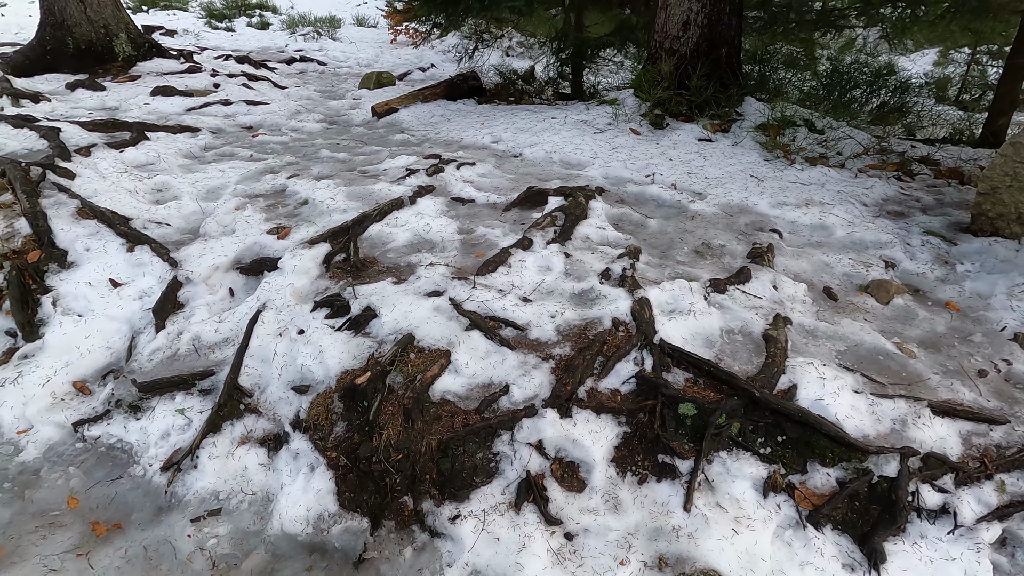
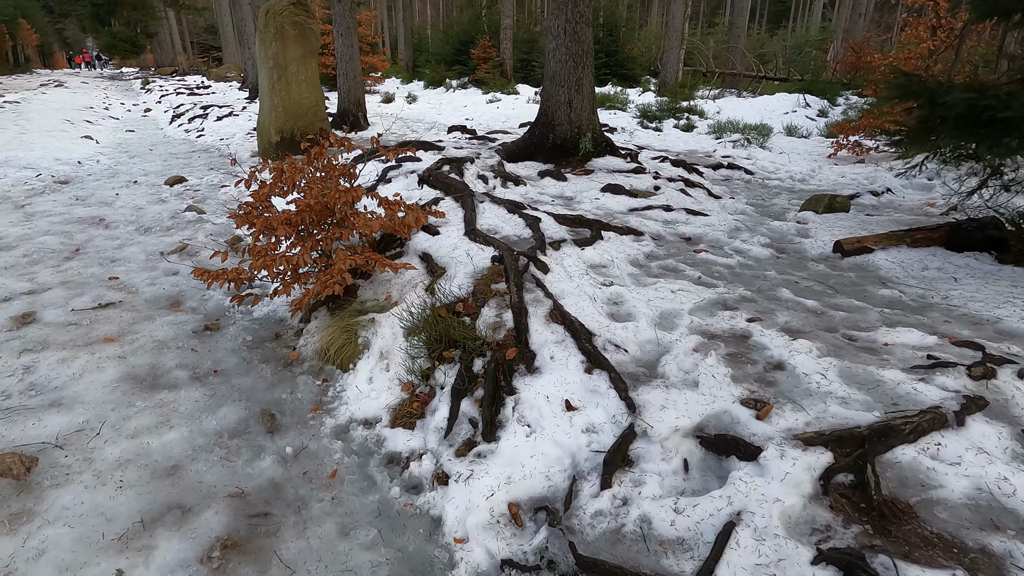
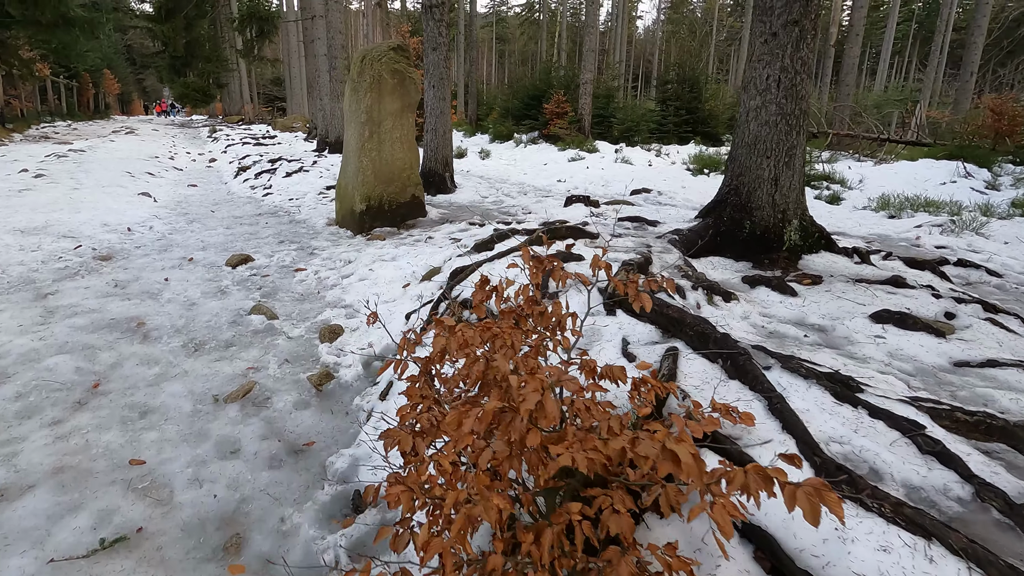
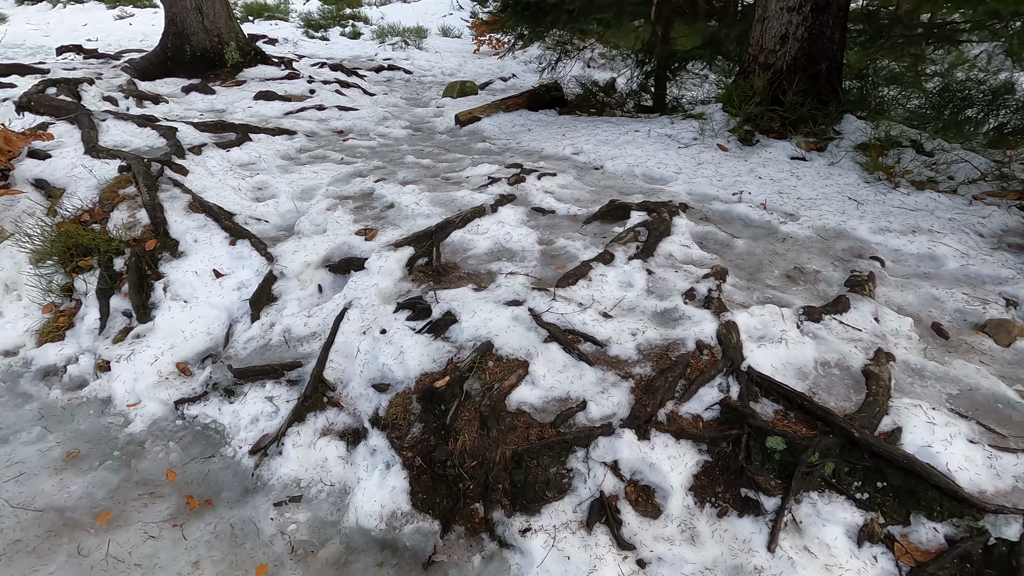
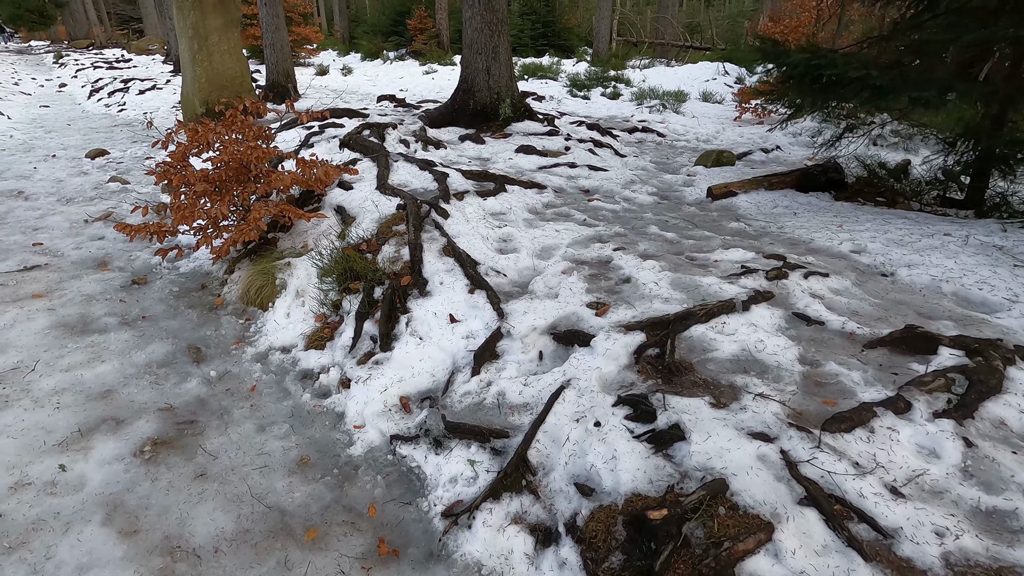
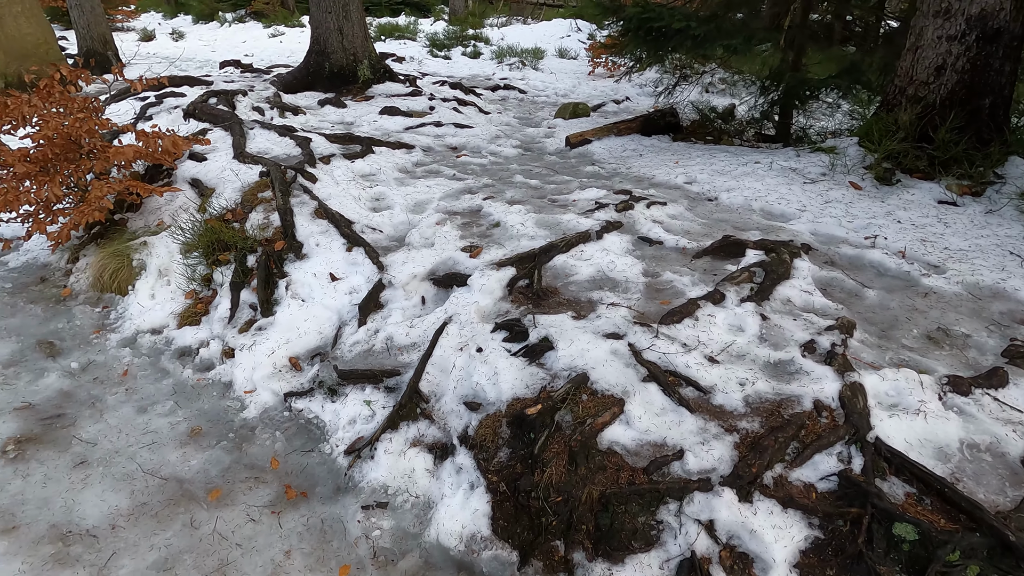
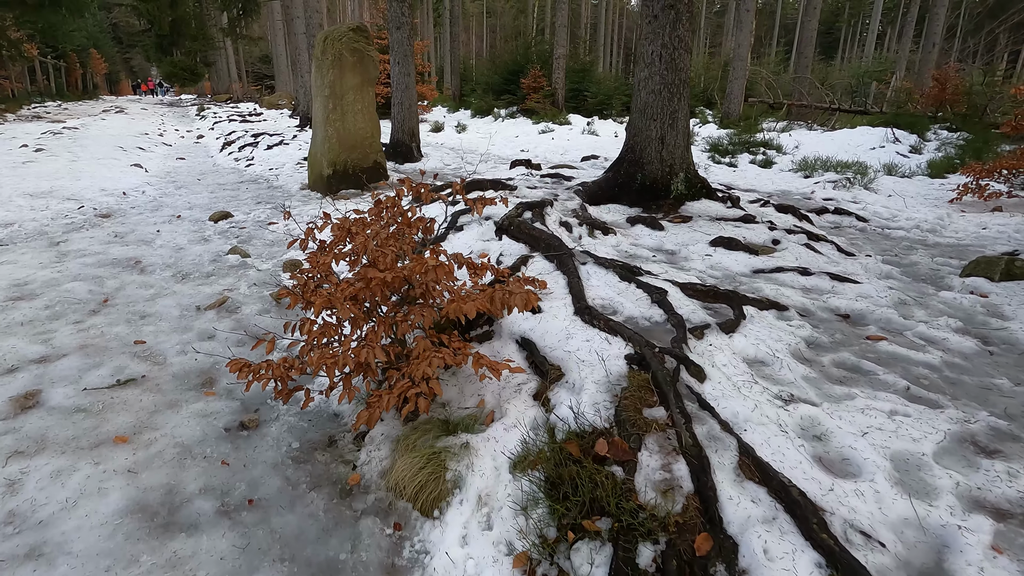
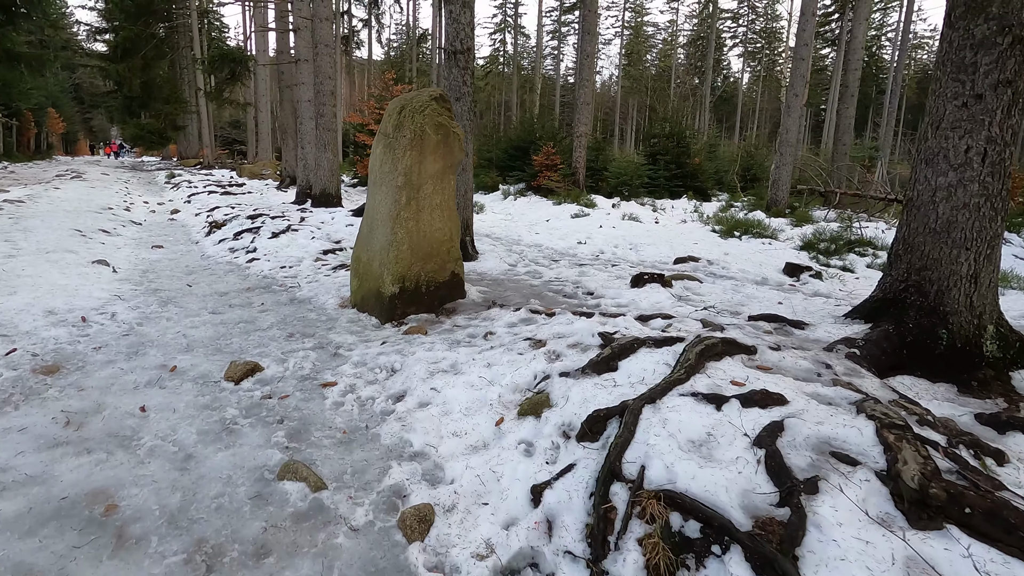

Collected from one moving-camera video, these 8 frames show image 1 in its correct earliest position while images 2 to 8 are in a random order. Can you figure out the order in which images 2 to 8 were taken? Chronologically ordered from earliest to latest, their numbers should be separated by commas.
4, 6, 5, 2, 7, 3, 8
